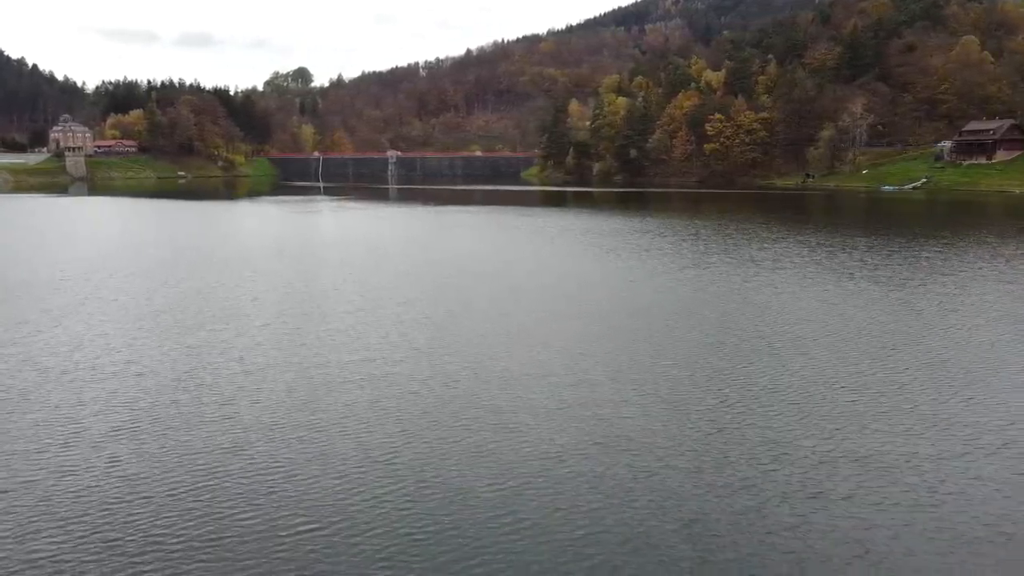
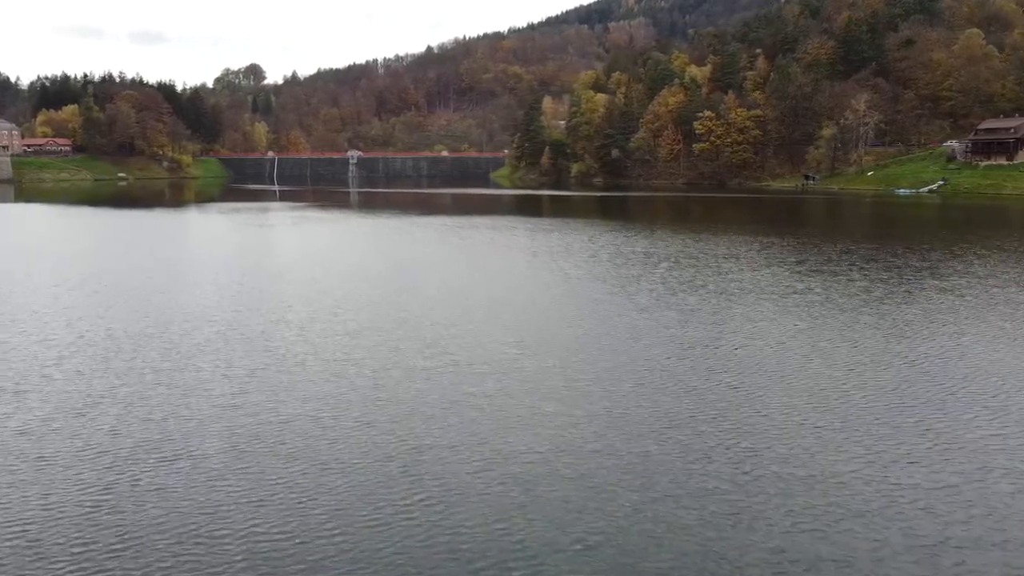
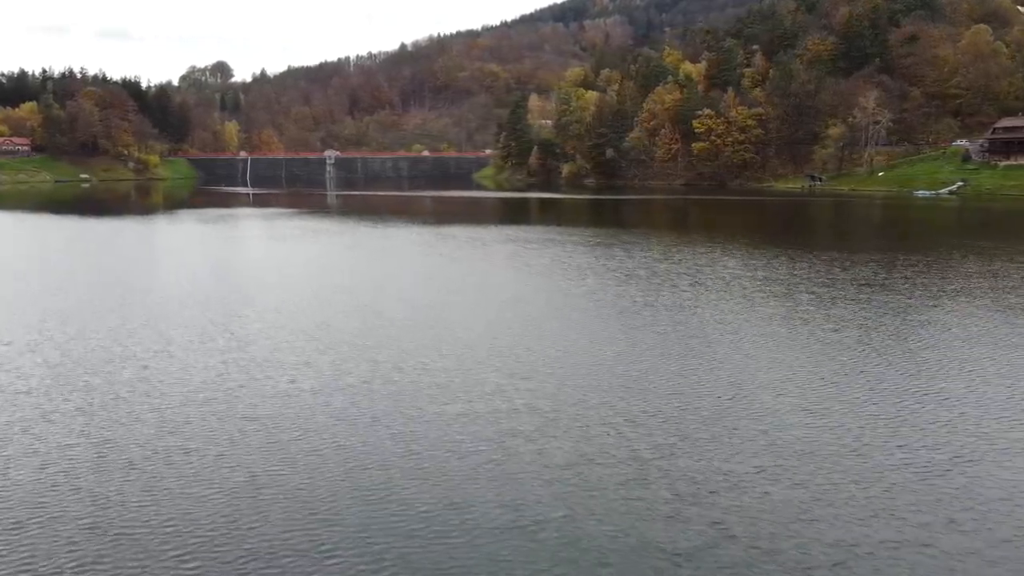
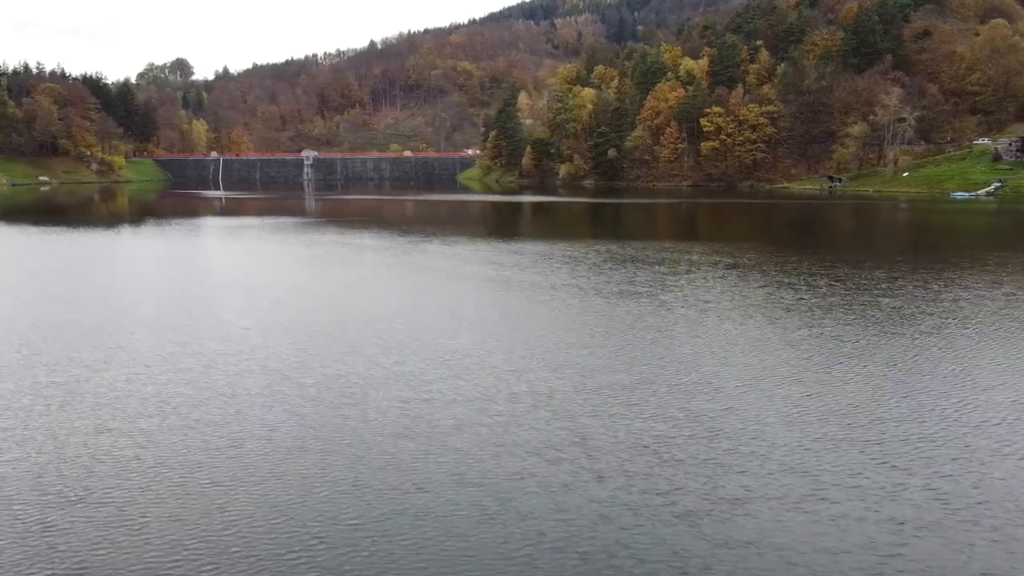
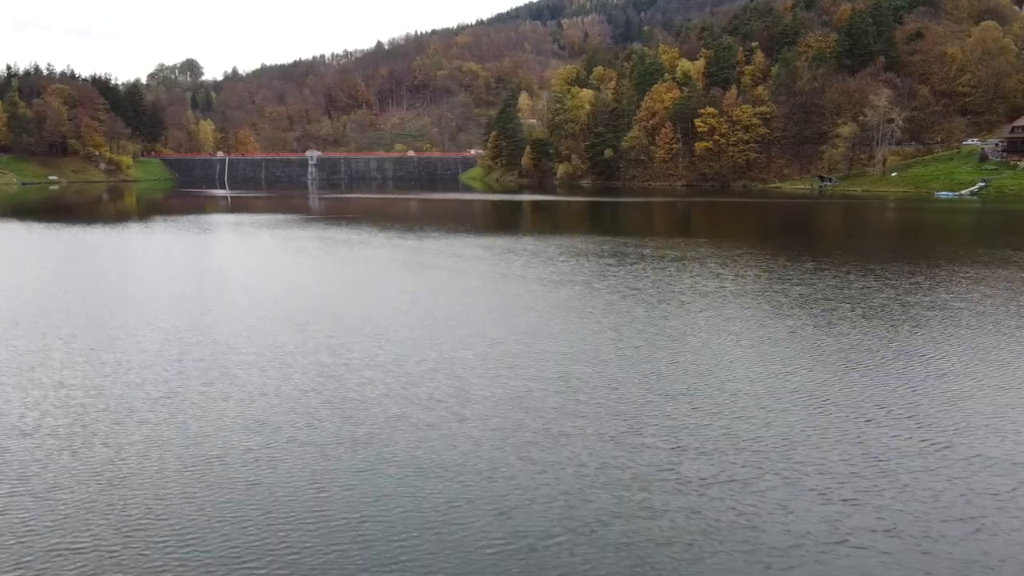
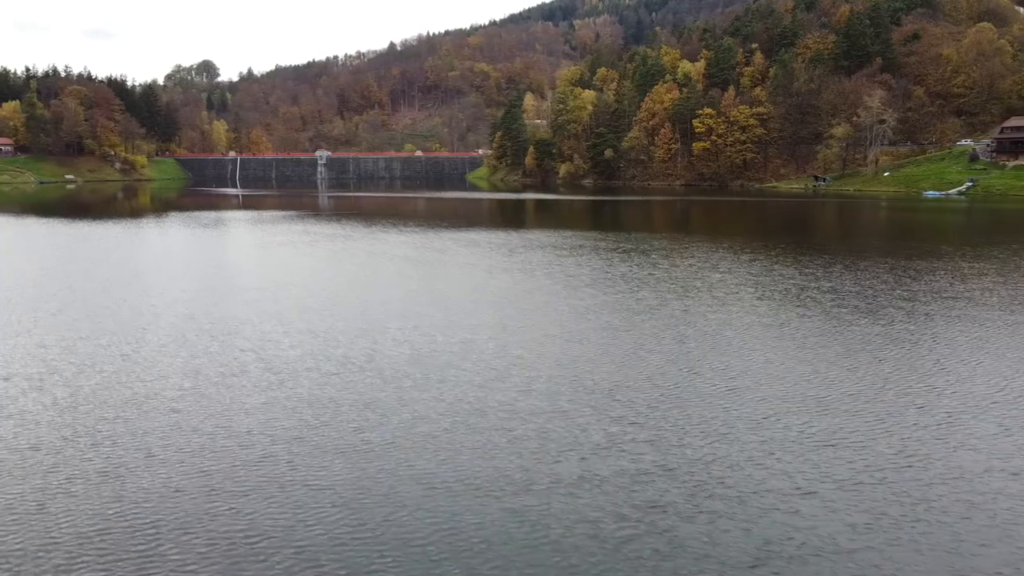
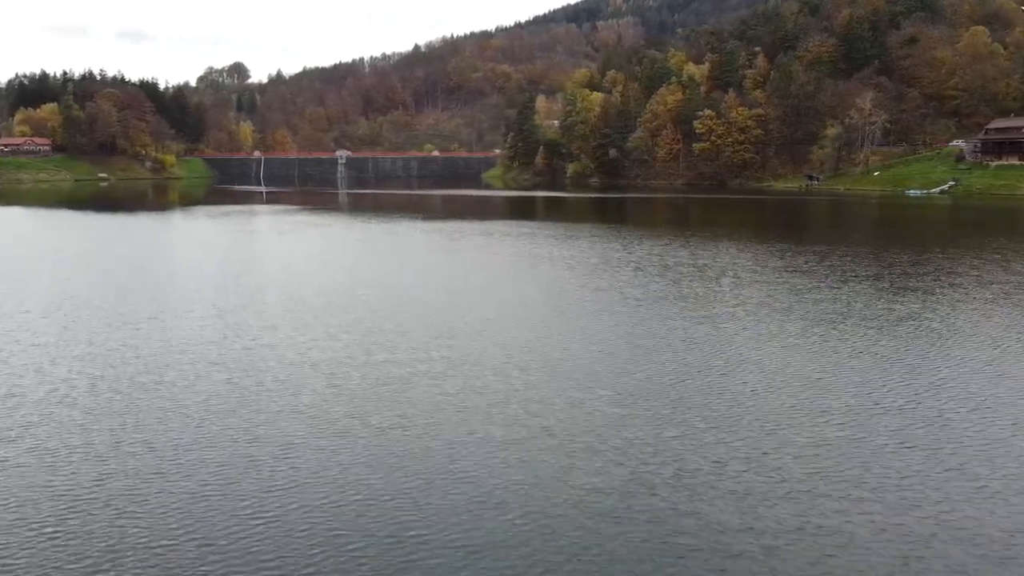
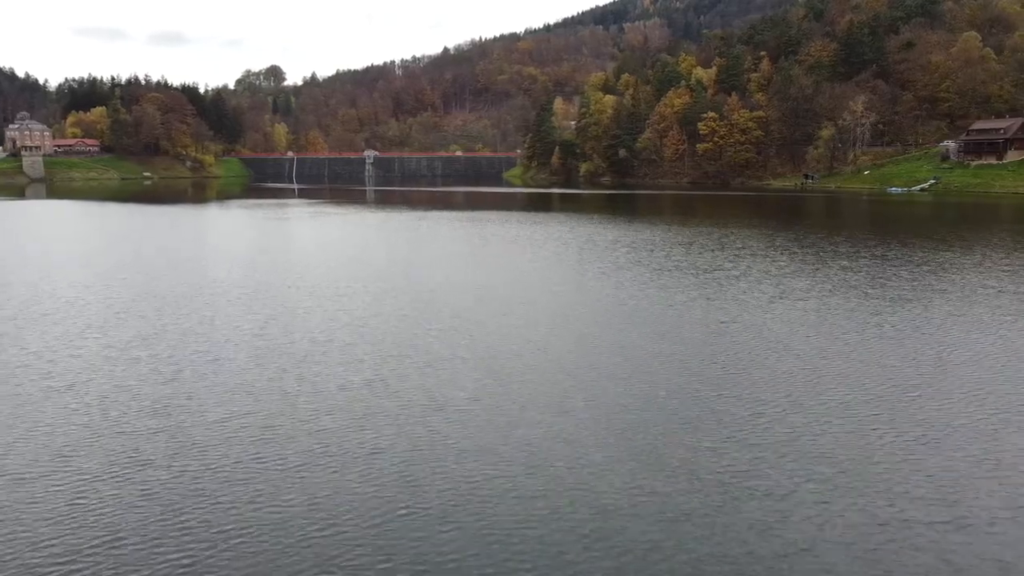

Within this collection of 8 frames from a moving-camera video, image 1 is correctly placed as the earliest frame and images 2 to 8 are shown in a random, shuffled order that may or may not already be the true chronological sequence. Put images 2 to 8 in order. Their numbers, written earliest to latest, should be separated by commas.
8, 2, 7, 3, 6, 5, 4
